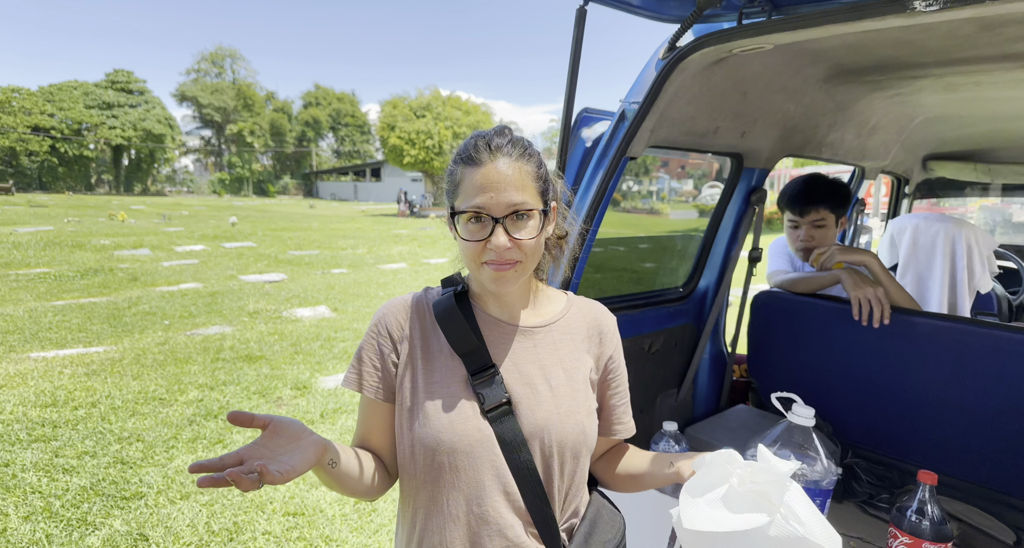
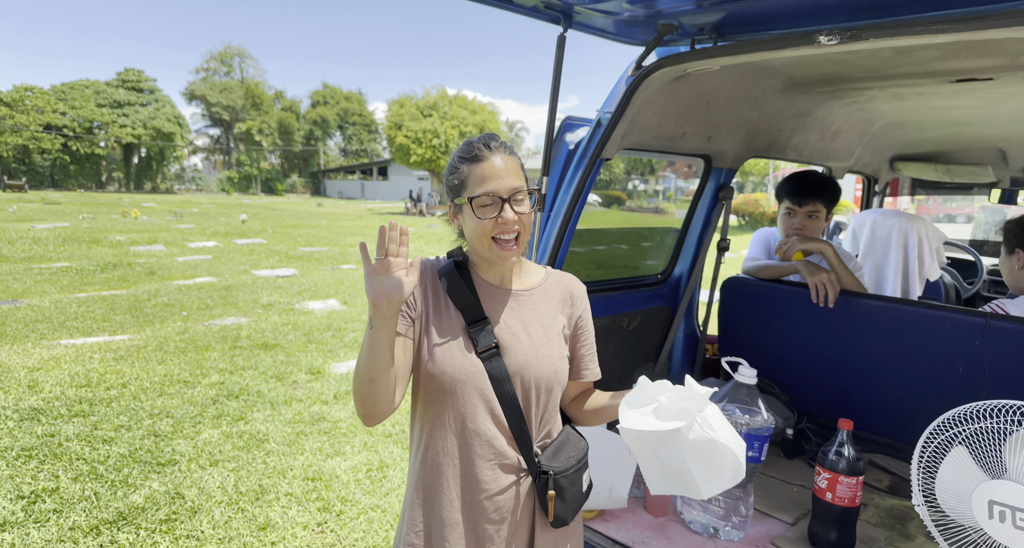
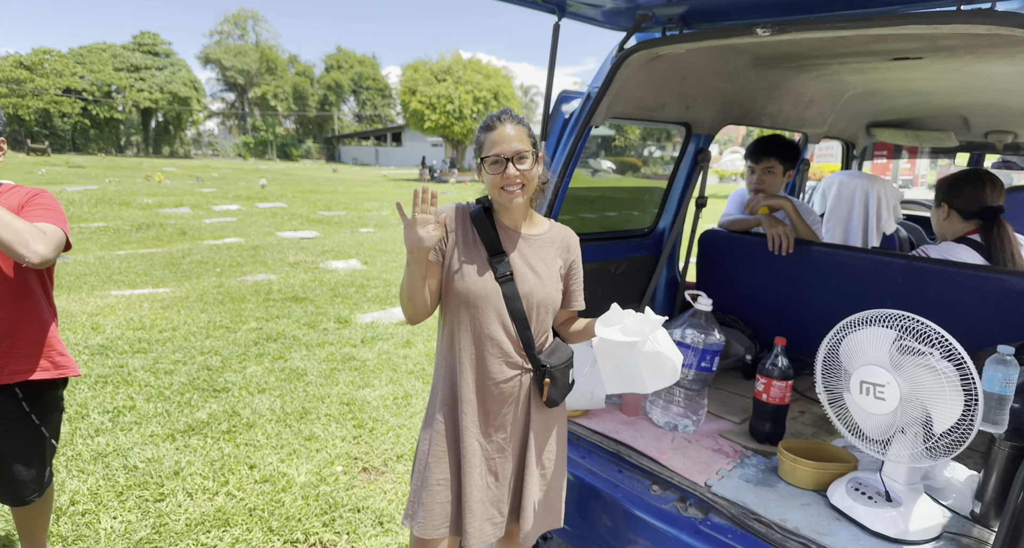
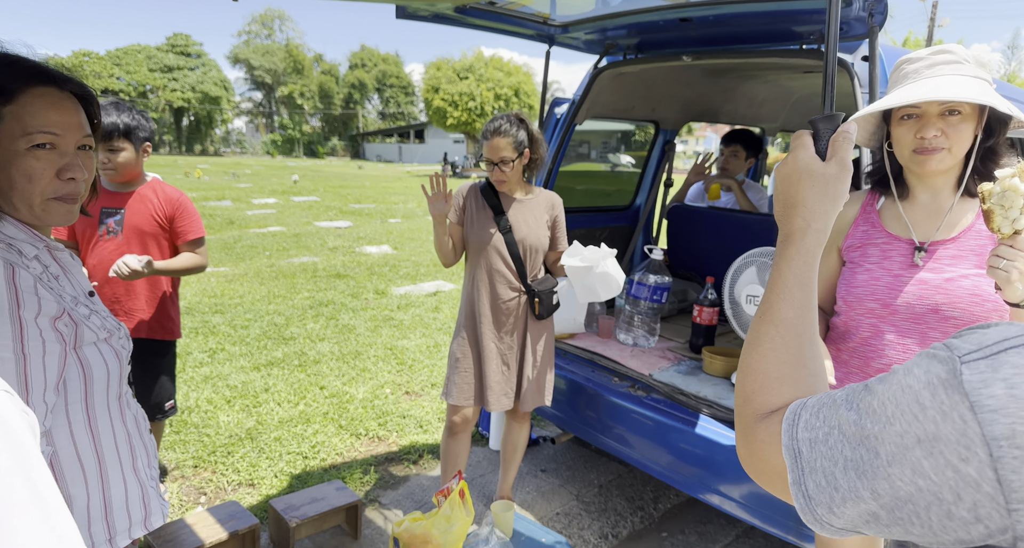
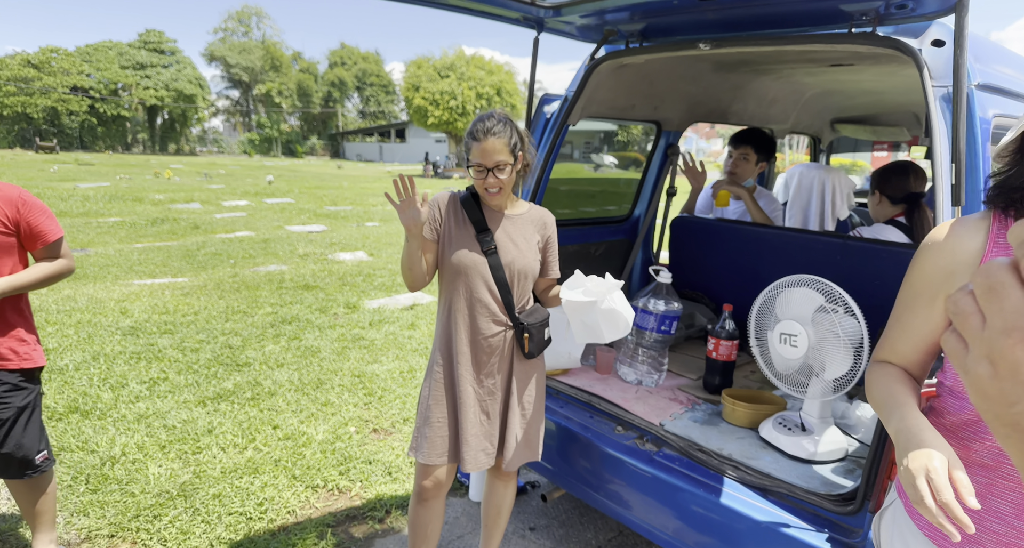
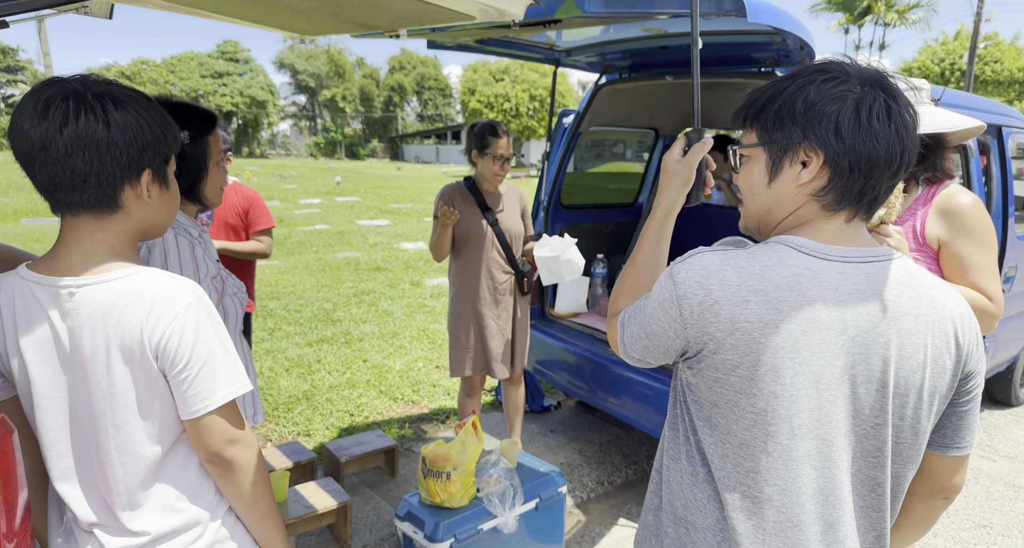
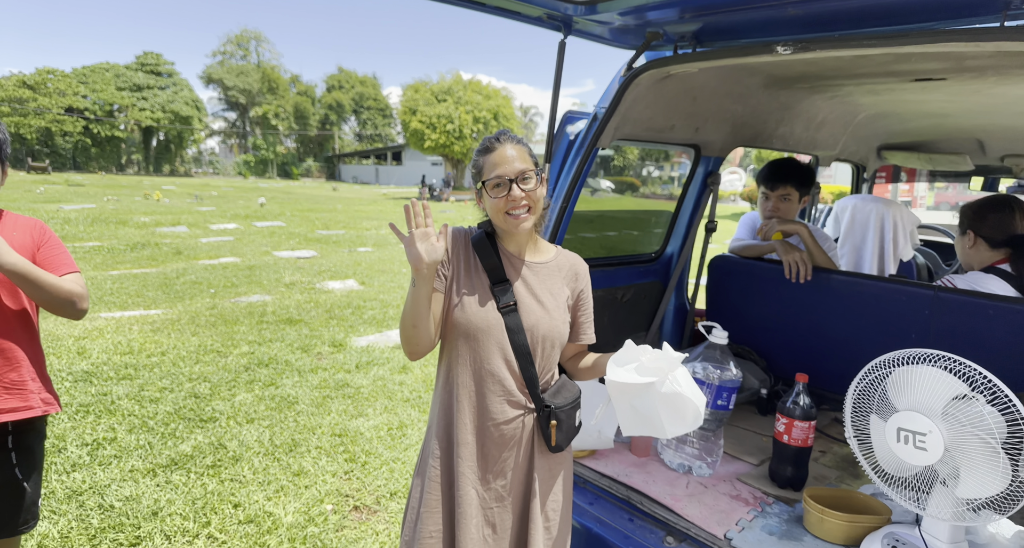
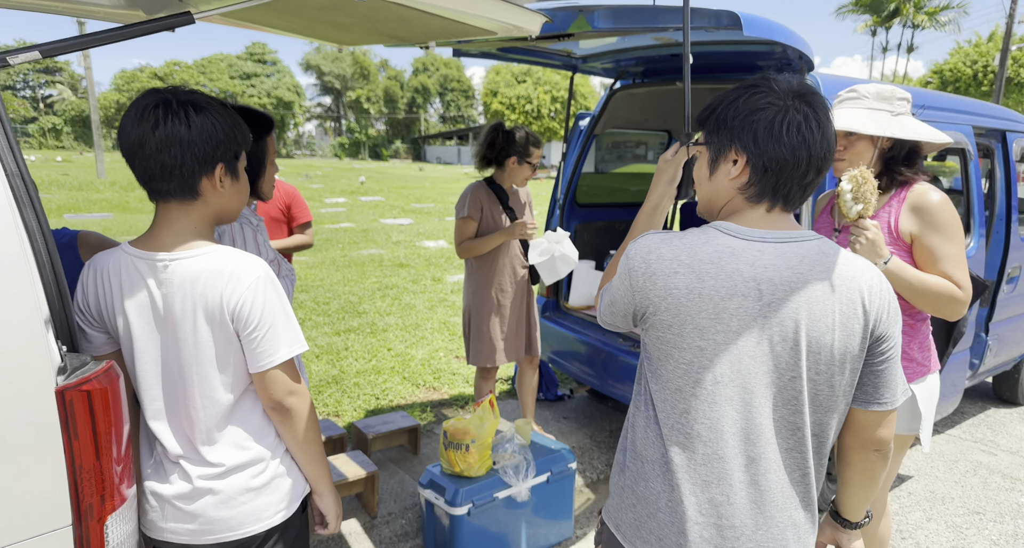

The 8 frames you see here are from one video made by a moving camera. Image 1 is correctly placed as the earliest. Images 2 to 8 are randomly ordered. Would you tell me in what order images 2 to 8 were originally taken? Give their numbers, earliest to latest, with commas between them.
2, 7, 3, 5, 4, 6, 8
